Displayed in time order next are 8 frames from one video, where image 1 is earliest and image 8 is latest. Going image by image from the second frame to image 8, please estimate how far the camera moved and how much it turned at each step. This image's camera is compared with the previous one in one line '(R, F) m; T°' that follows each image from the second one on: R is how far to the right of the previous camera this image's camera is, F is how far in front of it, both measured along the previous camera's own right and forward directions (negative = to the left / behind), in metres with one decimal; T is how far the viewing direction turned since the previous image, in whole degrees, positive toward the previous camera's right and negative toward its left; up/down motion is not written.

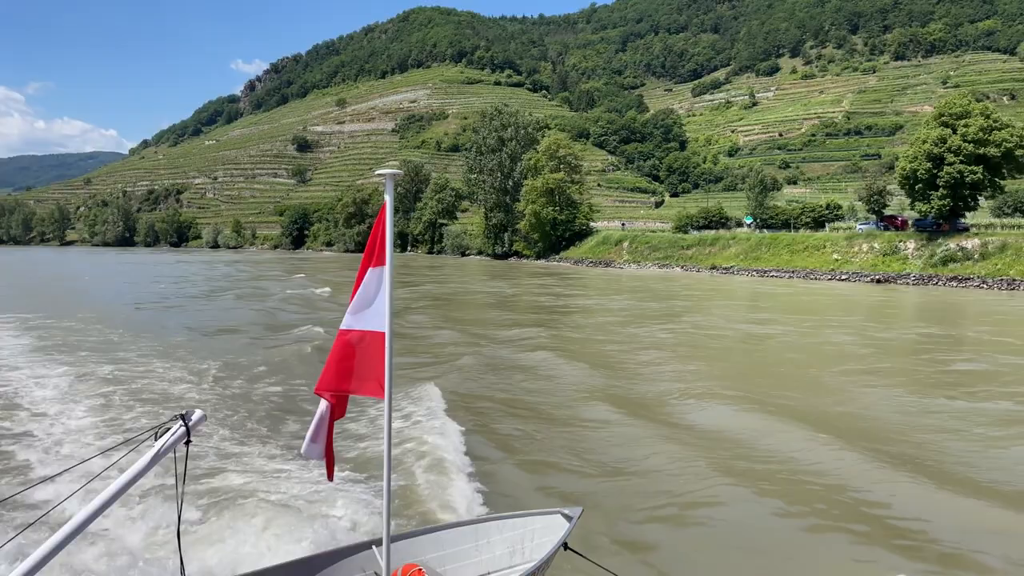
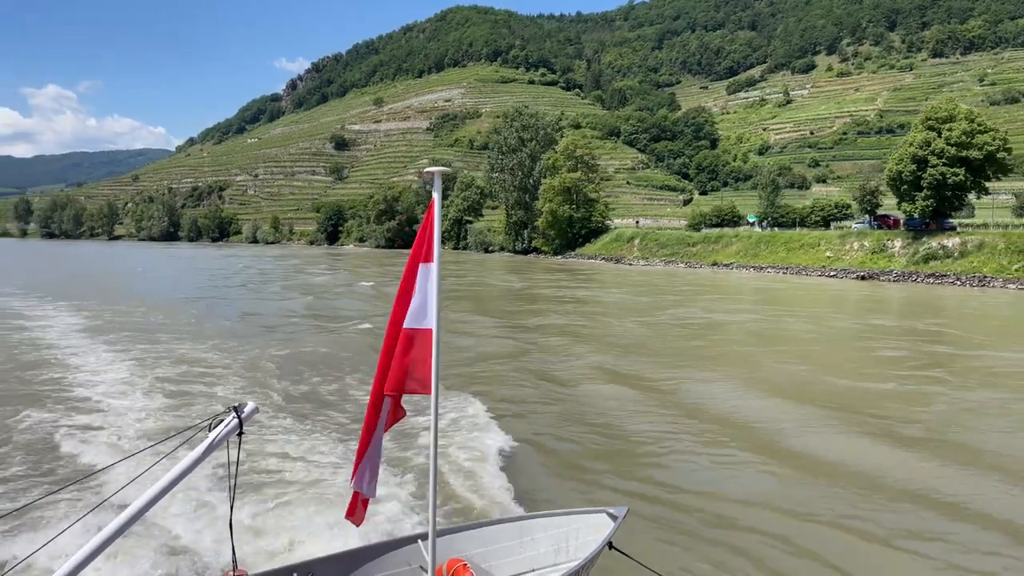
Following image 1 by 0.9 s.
(+1.3, -2.0) m; -3°
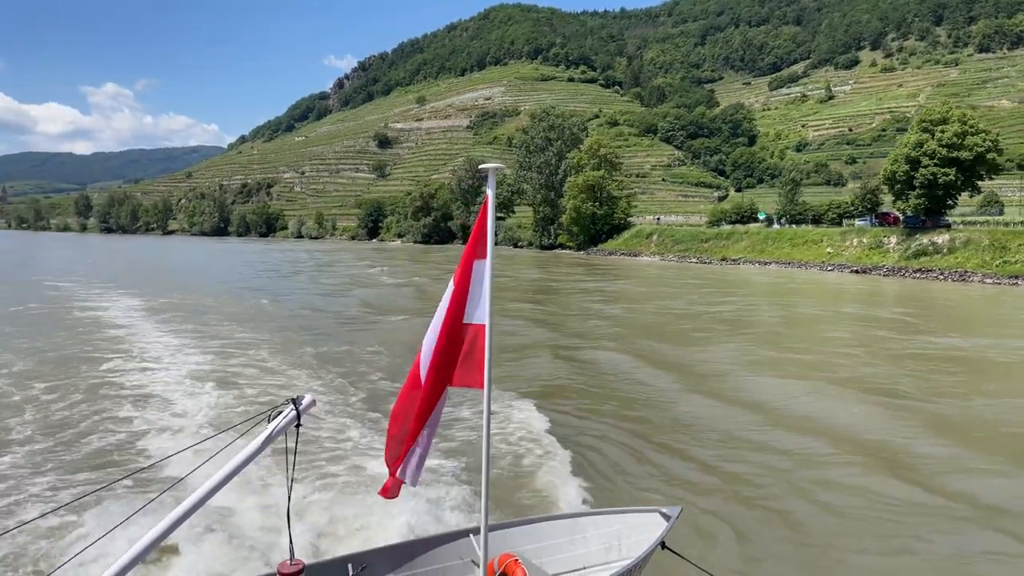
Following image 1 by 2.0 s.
(+1.3, -2.2) m; -3°
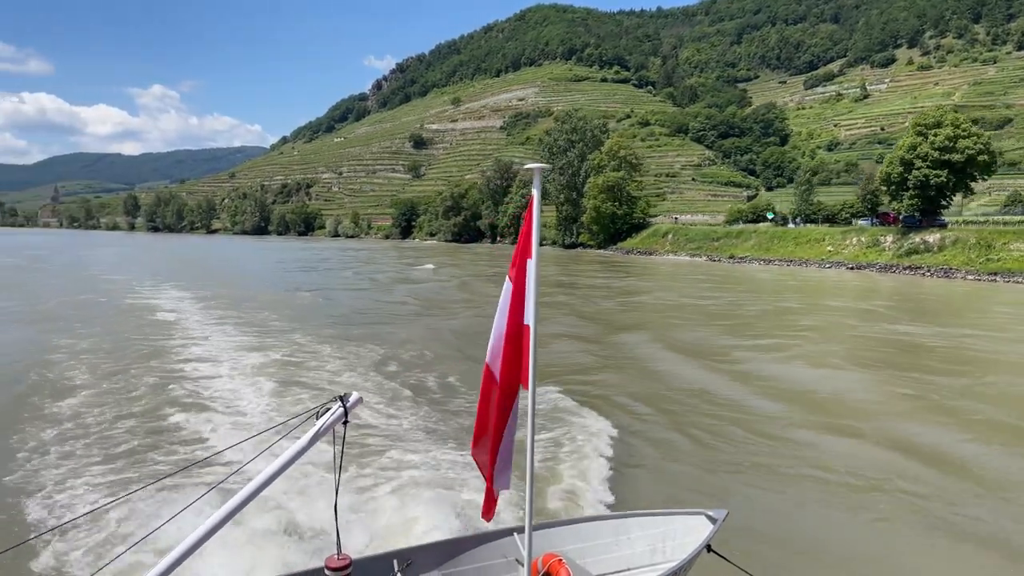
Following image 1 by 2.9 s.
(+1.0, -2.1) m; -3°
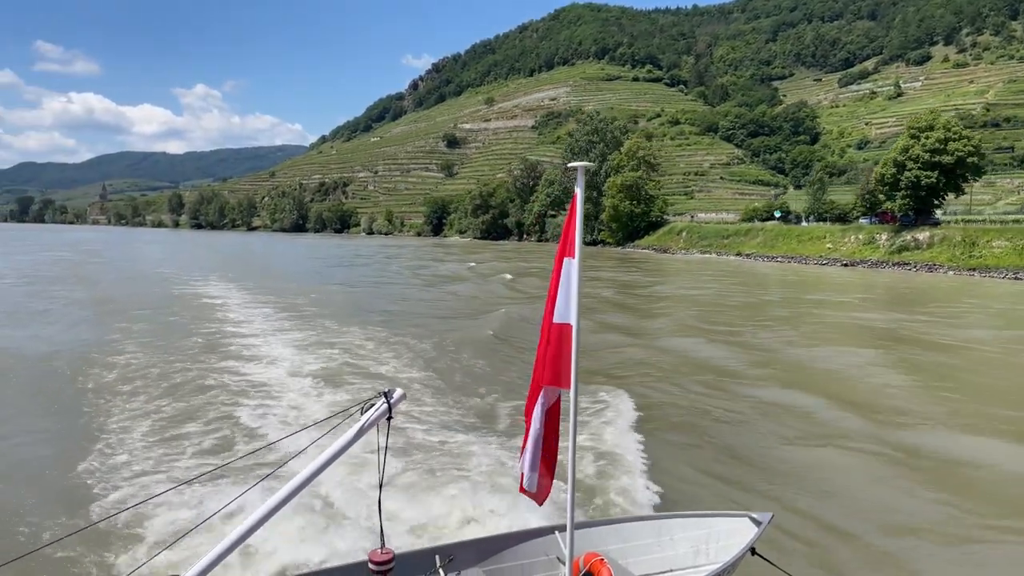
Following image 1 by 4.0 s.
(+1.0, -2.4) m; -3°
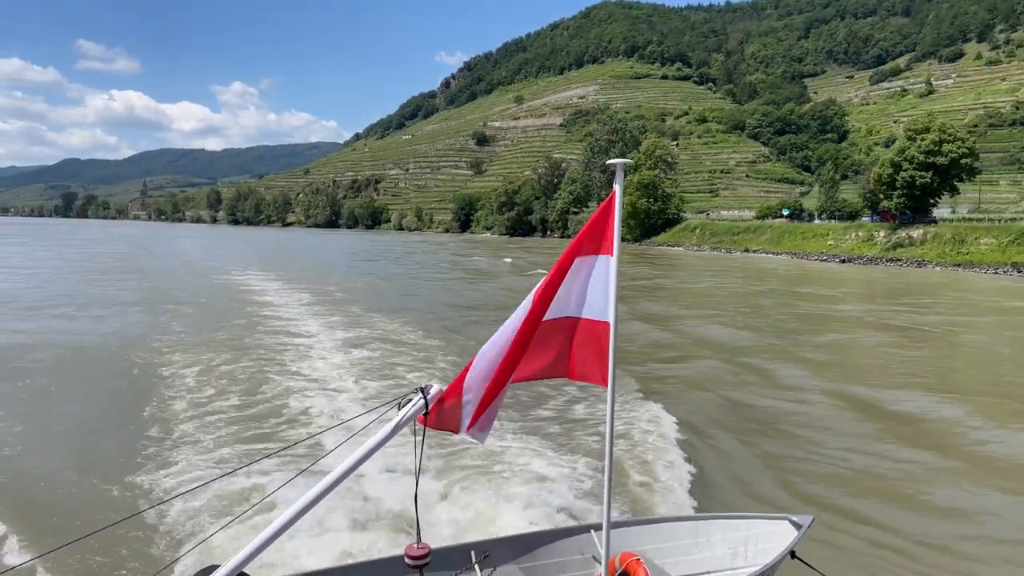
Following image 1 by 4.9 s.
(+0.8, -2.2) m; -2°
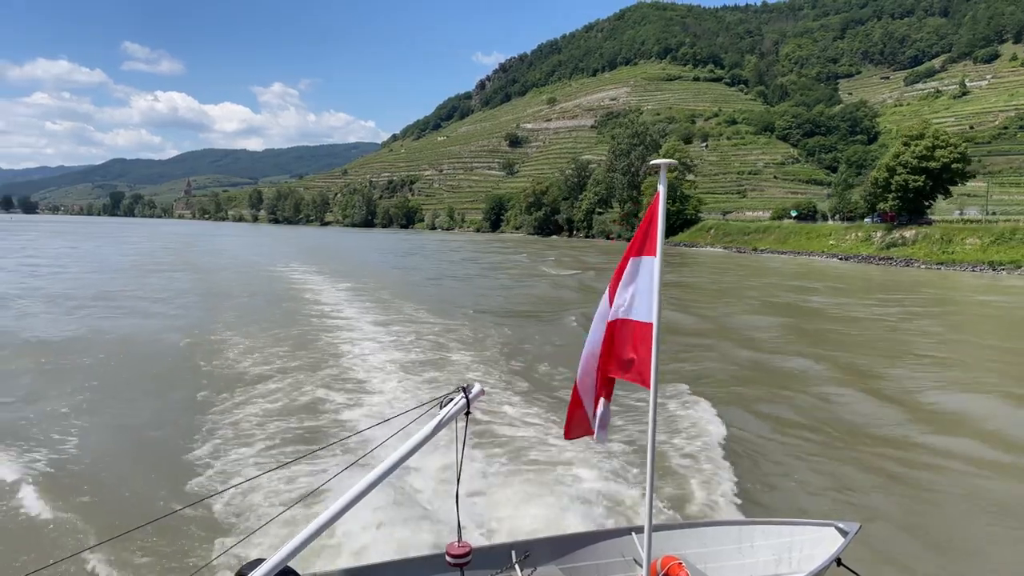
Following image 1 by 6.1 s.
(+0.9, -2.9) m; -2°
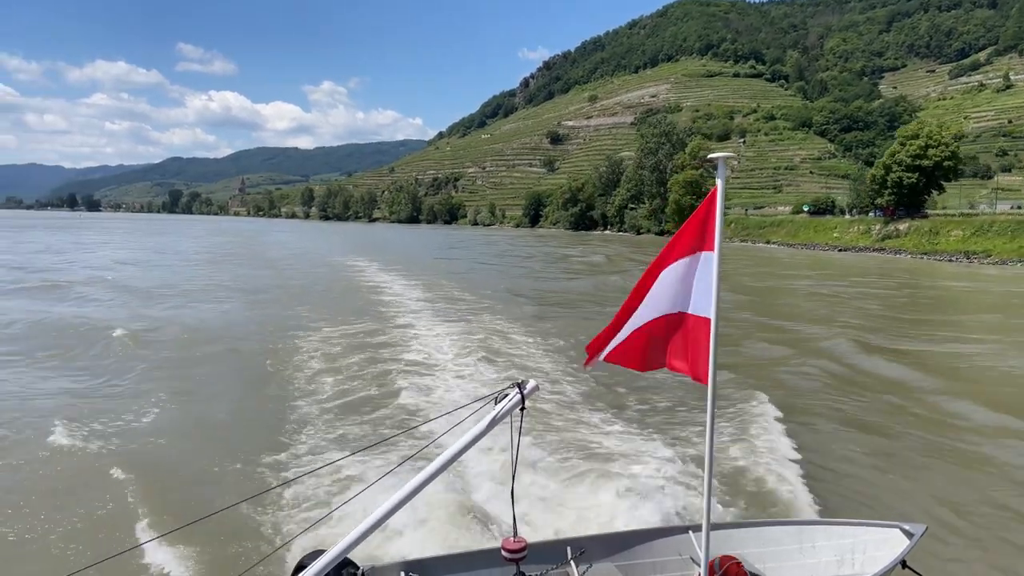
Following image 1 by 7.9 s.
(+1.1, -4.1) m; -3°
